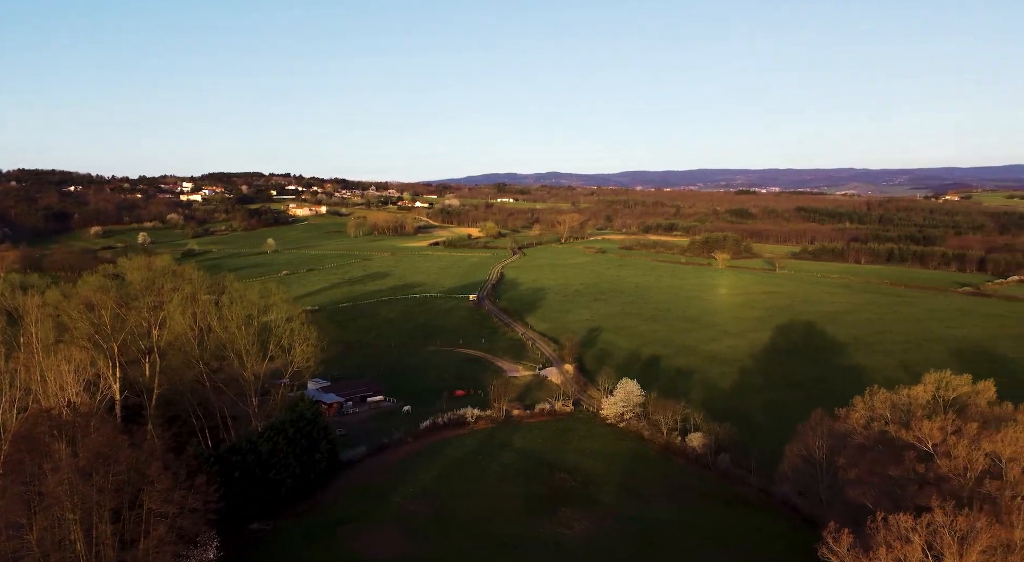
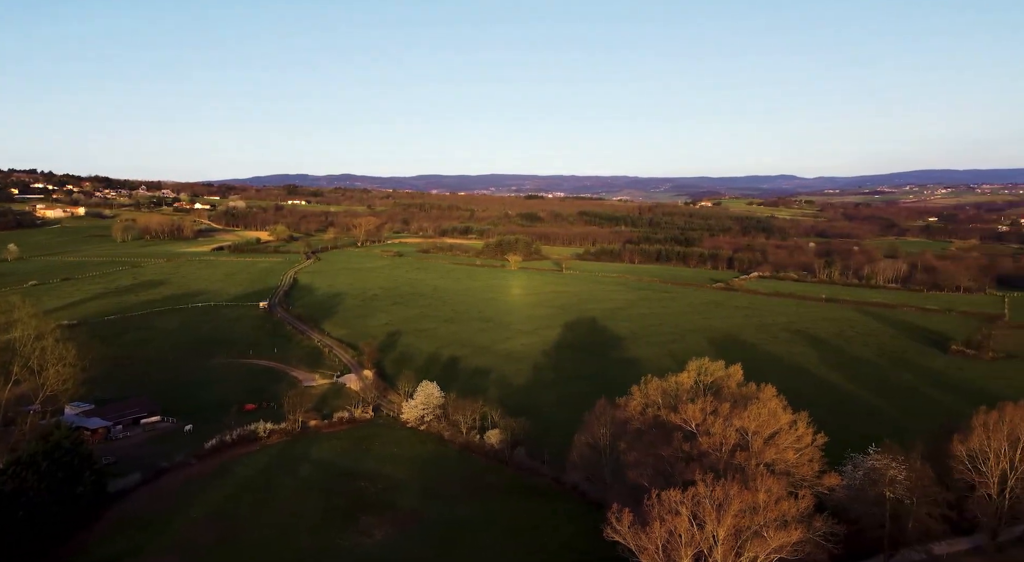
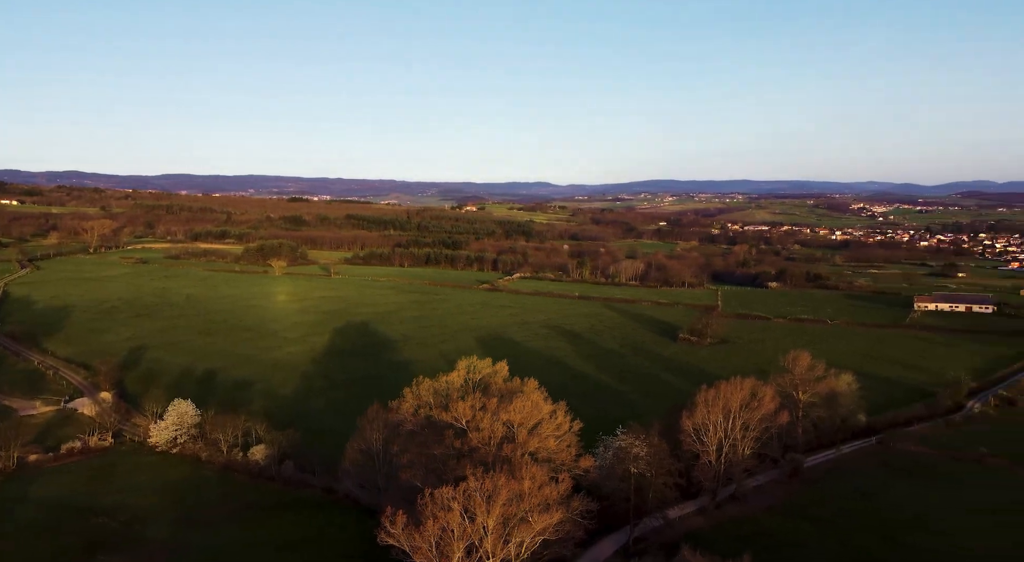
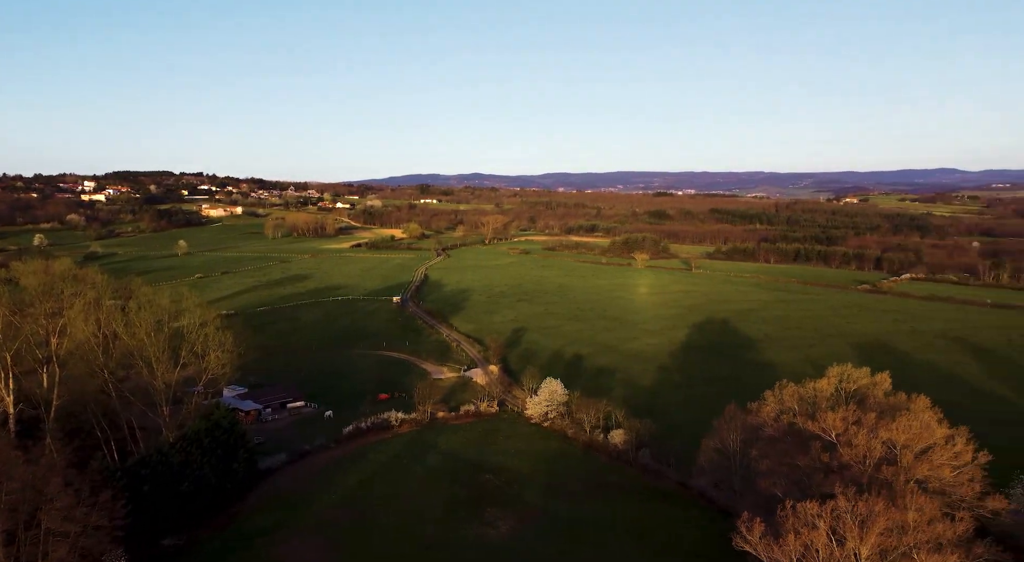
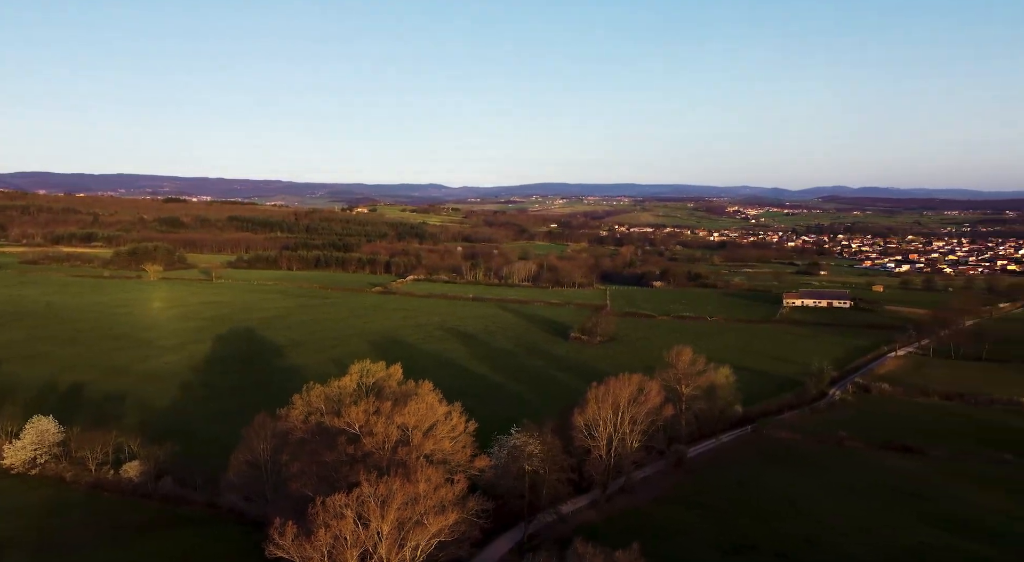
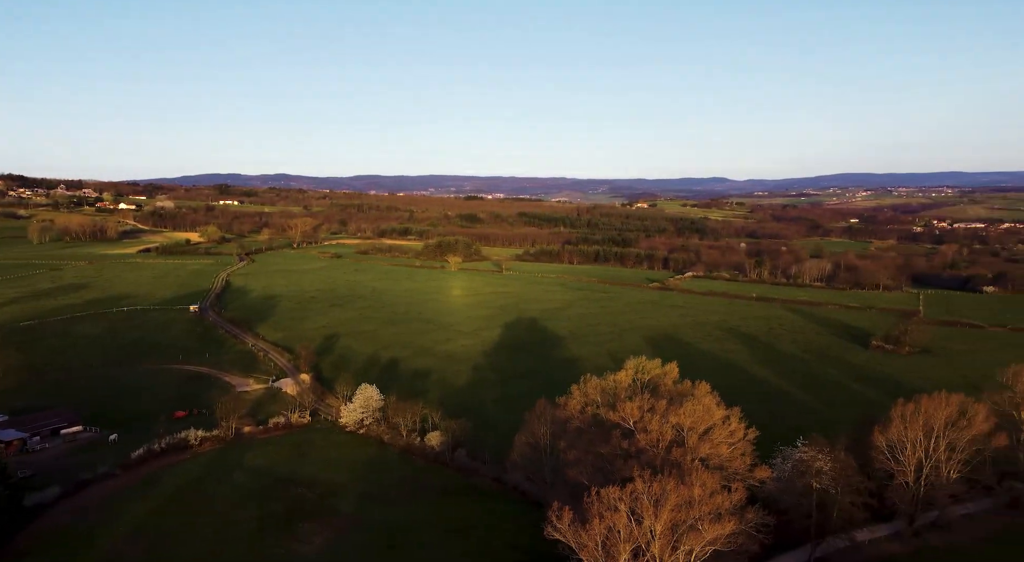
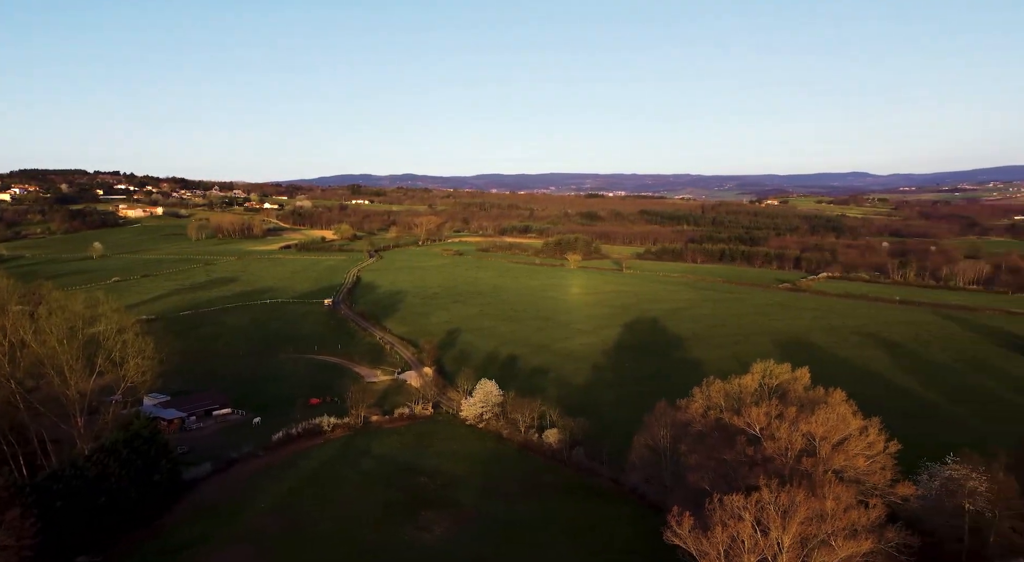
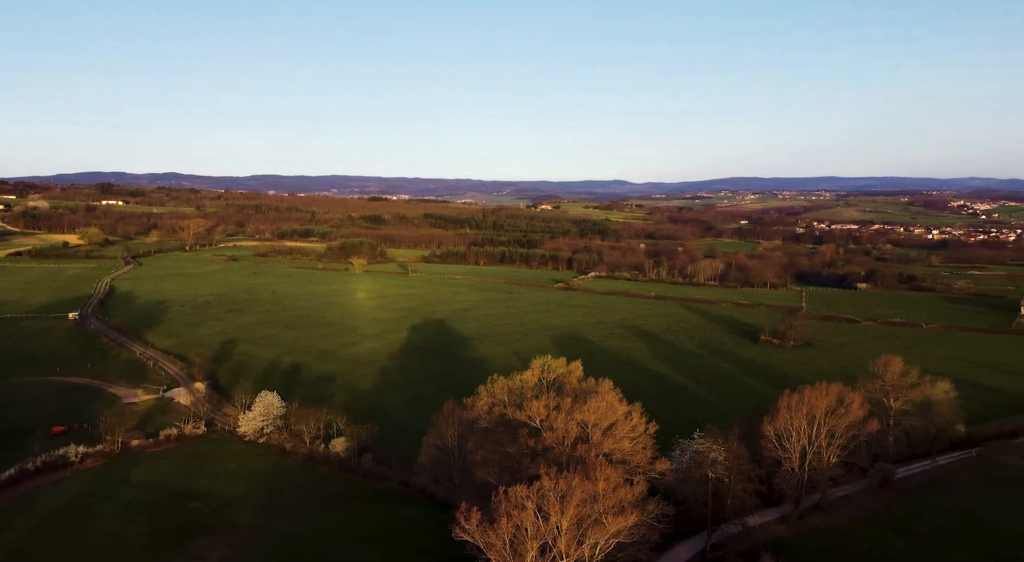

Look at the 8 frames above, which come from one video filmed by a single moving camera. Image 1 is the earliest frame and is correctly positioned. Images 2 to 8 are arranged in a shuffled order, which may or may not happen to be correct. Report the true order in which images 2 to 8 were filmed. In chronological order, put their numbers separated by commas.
4, 7, 2, 6, 8, 3, 5
